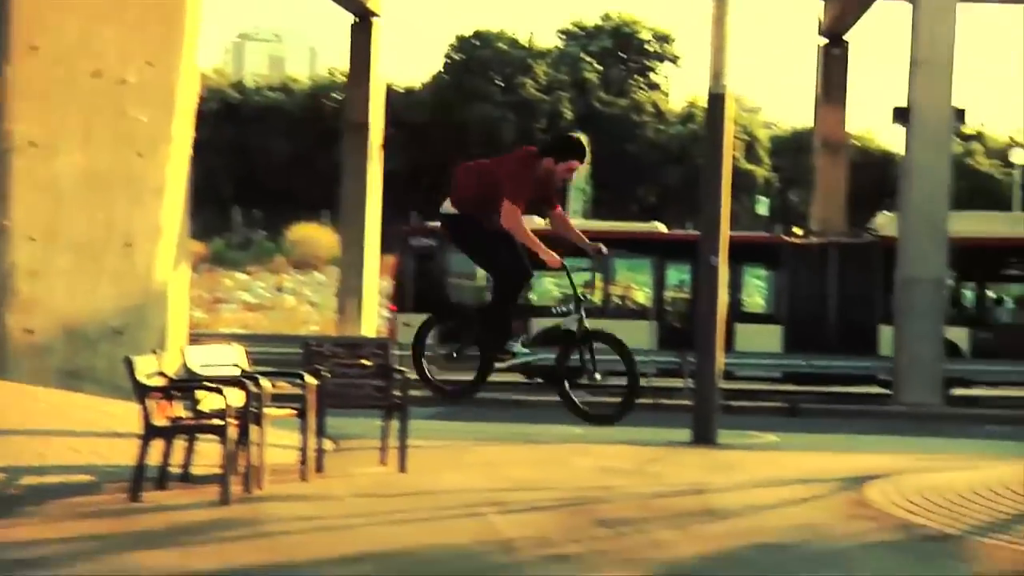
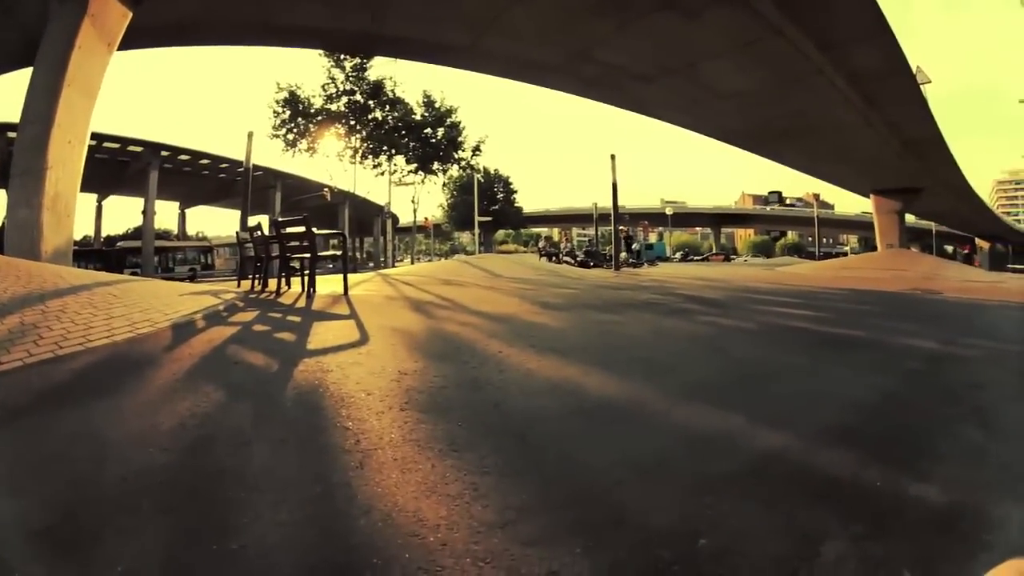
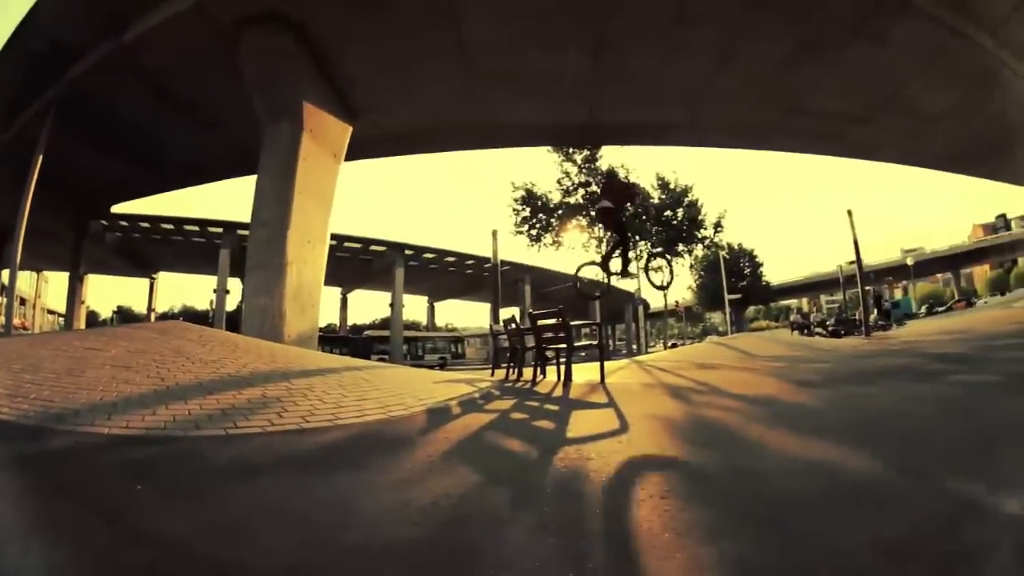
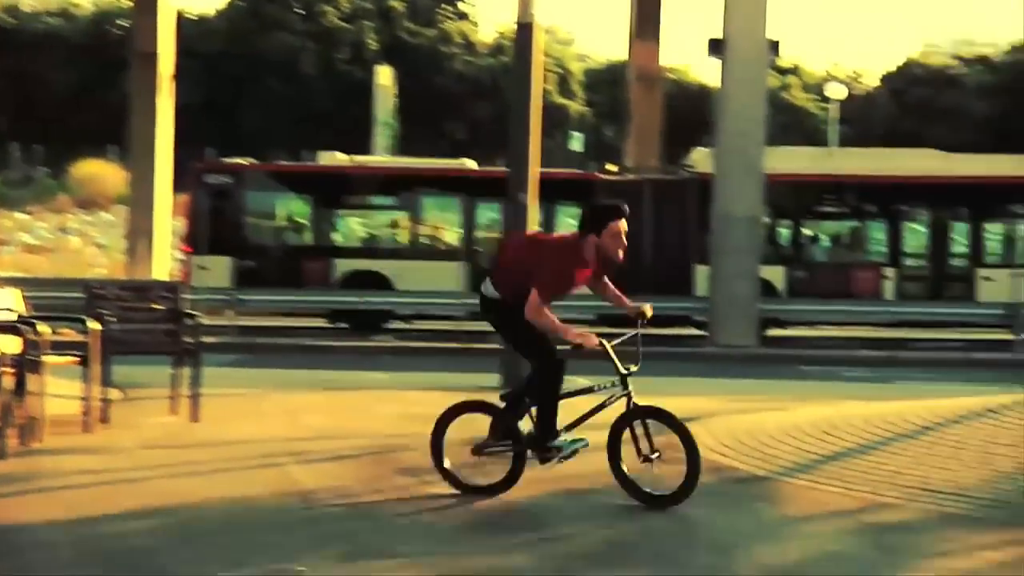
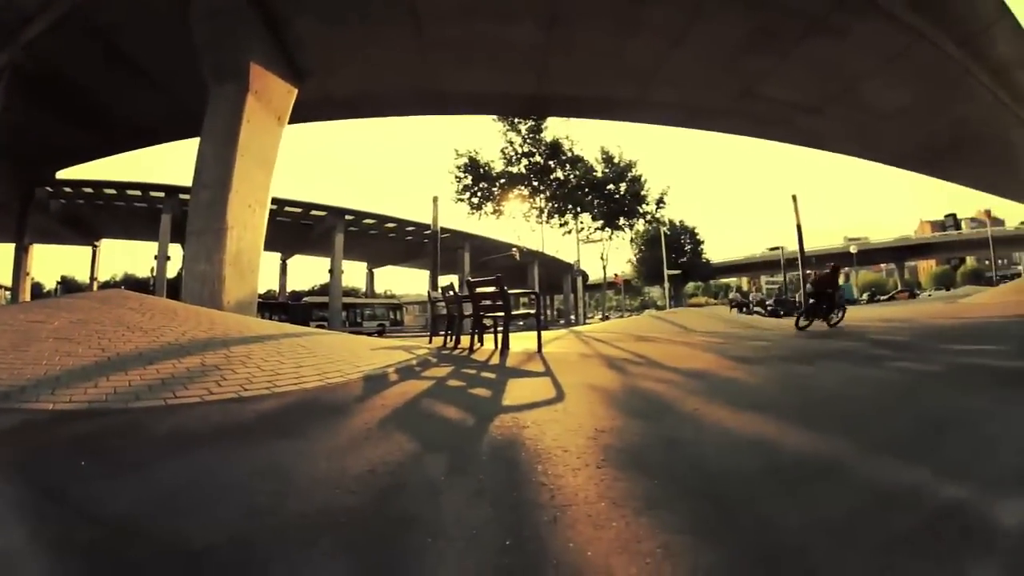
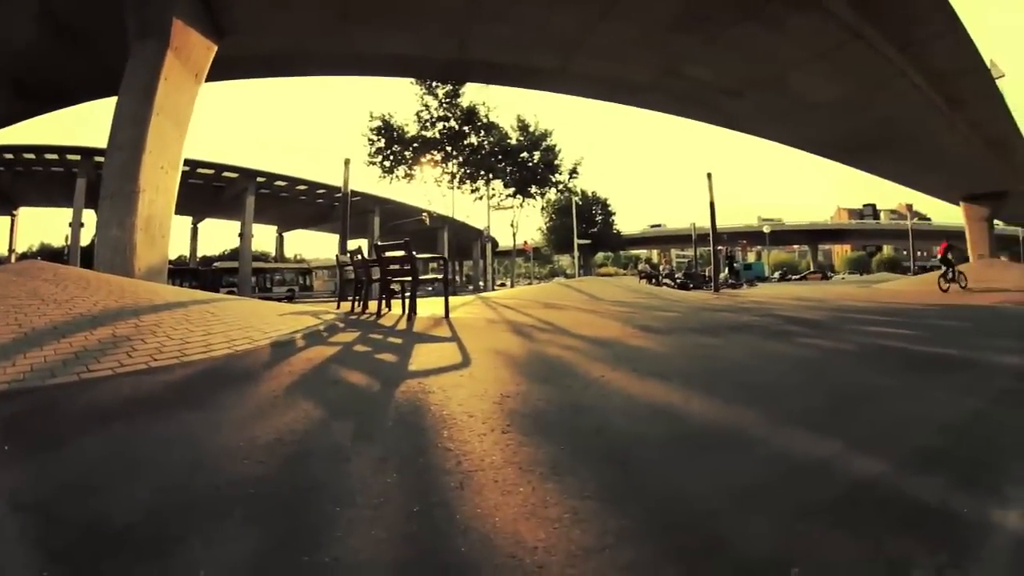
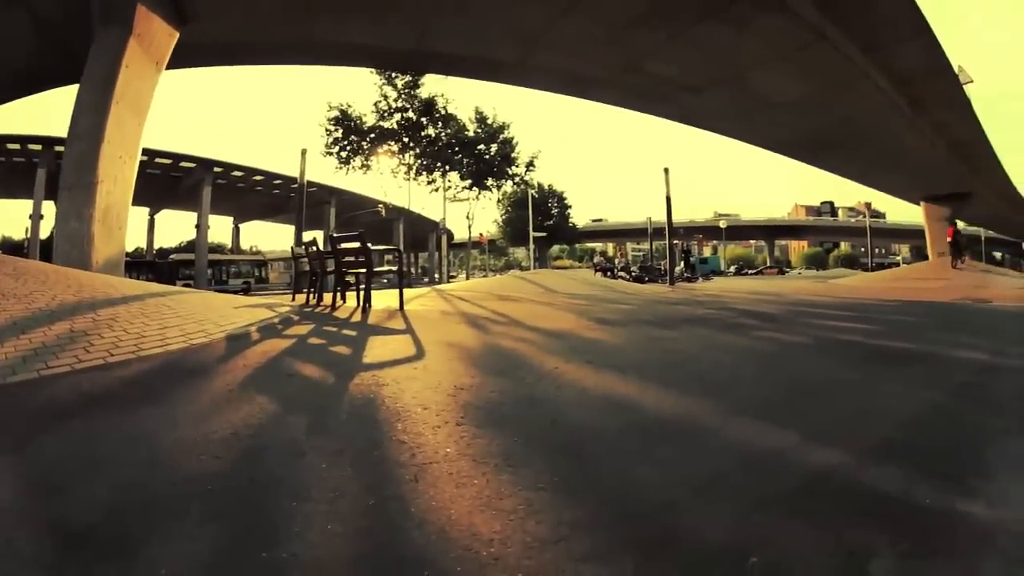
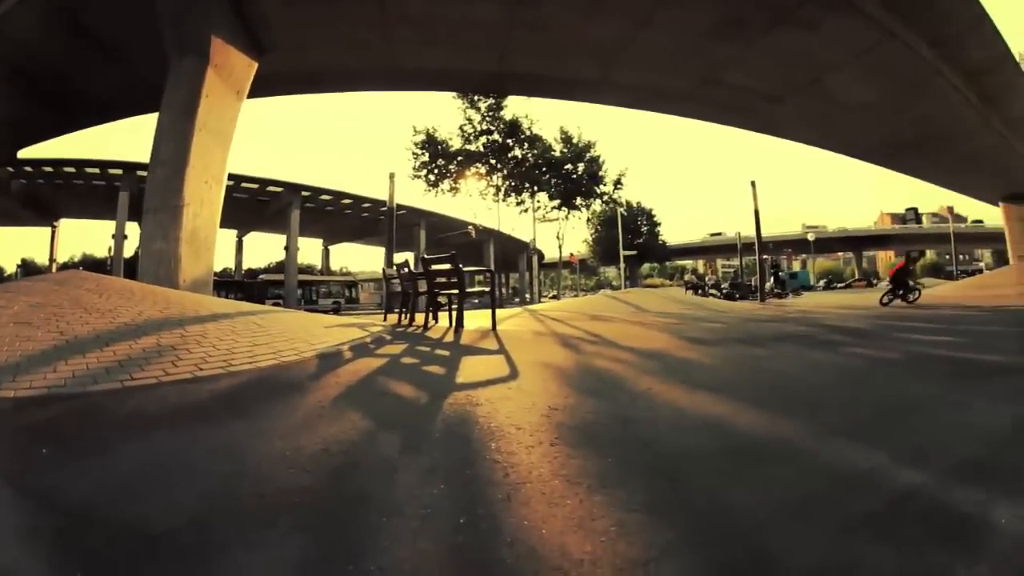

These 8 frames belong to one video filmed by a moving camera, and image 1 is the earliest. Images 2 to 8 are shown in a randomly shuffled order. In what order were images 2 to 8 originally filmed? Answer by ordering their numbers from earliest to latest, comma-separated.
4, 3, 5, 8, 6, 7, 2
